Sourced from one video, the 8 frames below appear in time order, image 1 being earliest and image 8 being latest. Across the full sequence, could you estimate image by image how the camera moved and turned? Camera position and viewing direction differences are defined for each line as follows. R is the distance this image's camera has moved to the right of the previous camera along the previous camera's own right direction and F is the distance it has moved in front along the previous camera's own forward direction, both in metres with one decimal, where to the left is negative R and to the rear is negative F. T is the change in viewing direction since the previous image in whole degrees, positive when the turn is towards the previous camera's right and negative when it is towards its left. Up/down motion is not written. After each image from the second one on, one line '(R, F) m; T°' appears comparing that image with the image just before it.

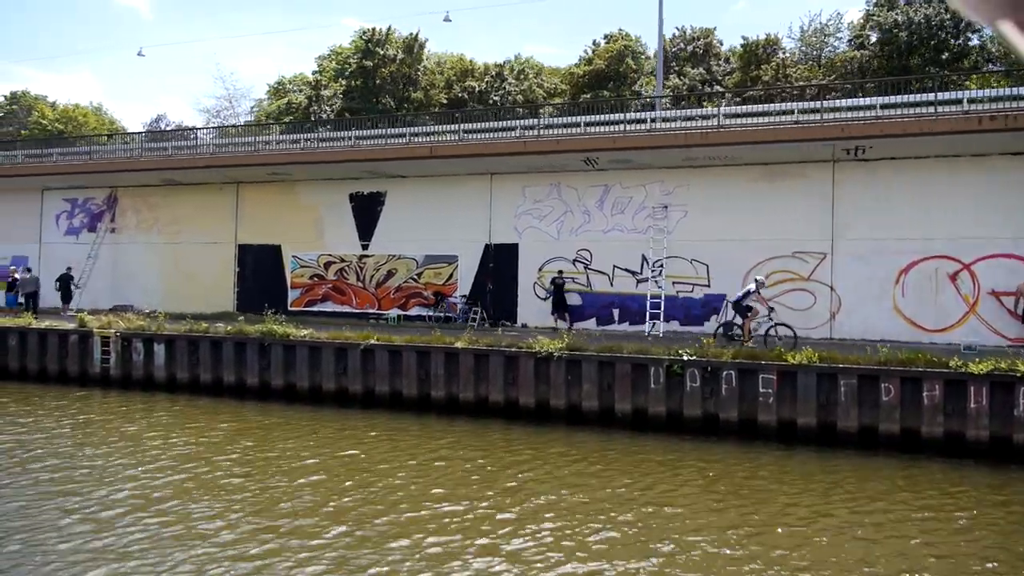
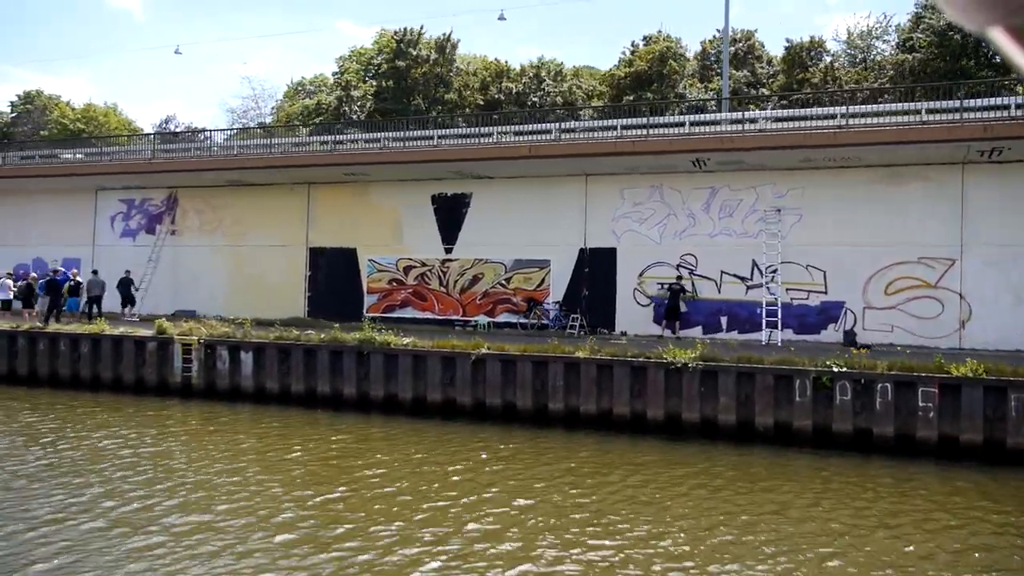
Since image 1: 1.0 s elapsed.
(-2.9, +0.9) m; +1°
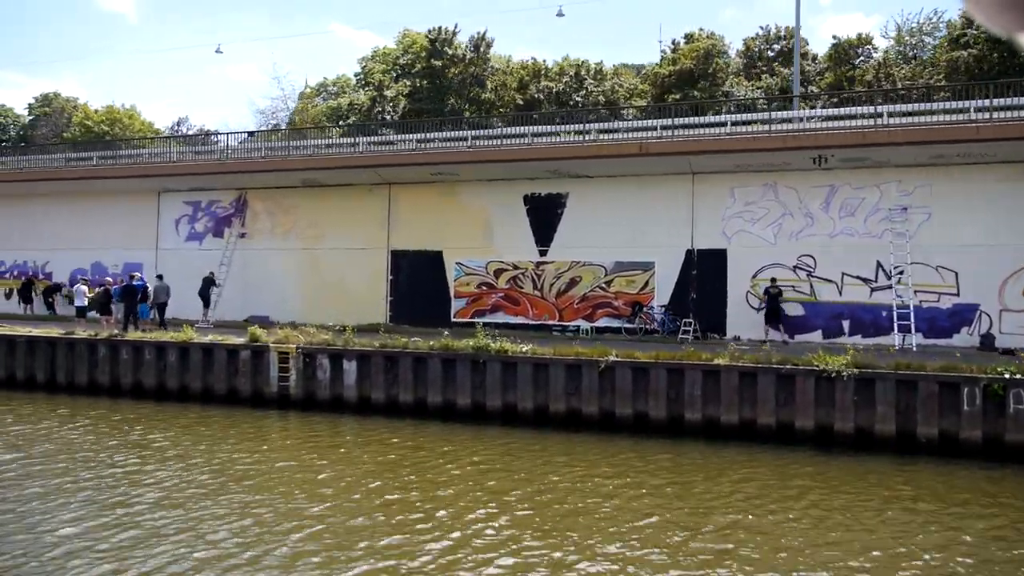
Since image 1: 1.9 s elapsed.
(-2.9, +0.9) m; 0°
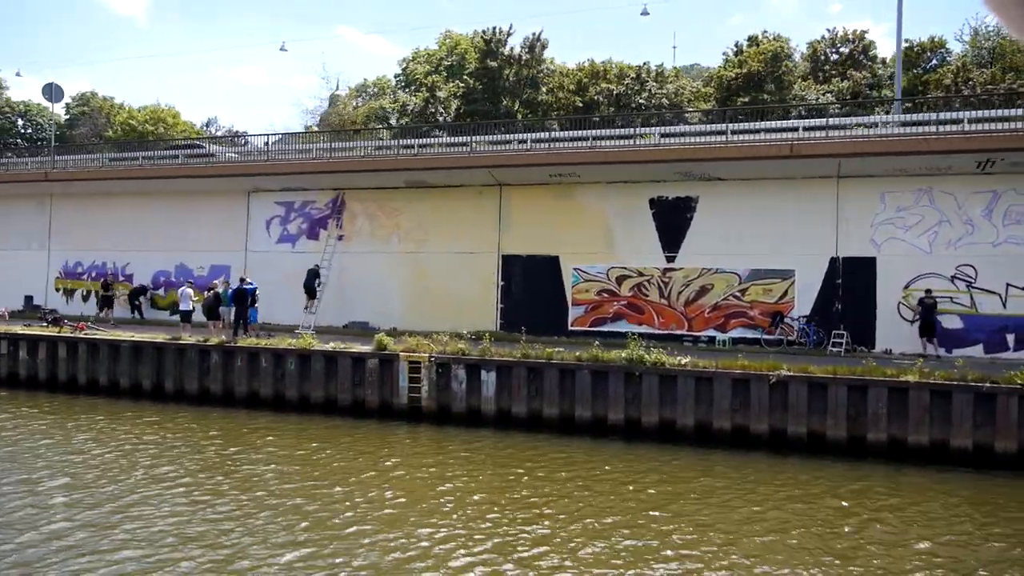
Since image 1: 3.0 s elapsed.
(-3.3, +1.0) m; 0°
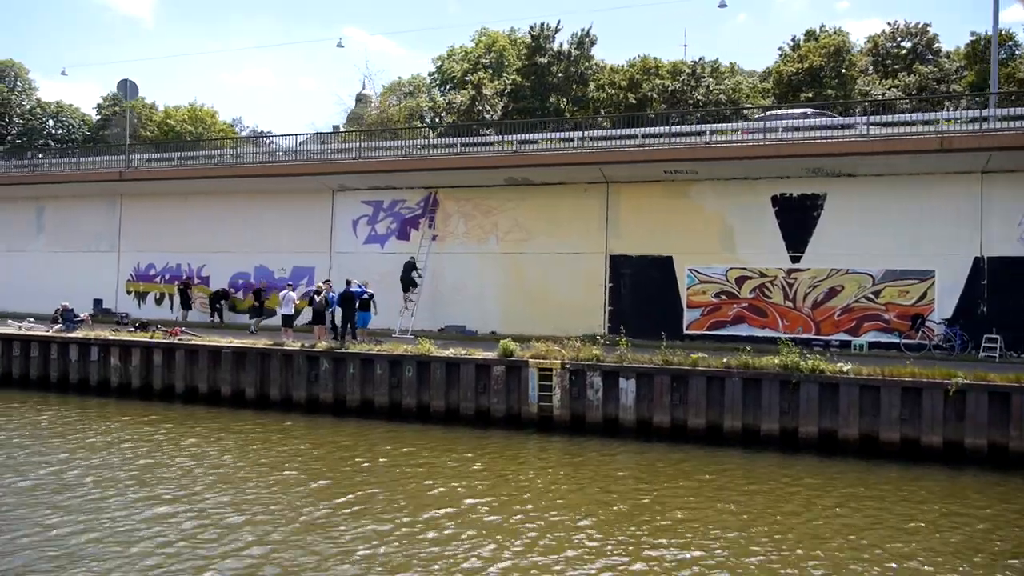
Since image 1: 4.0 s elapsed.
(-2.9, +0.9) m; 0°
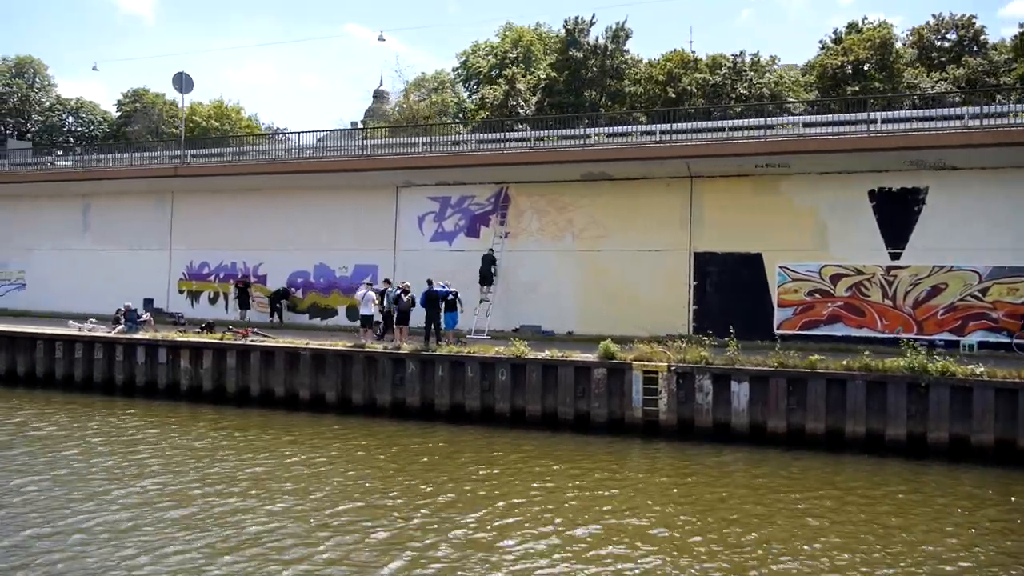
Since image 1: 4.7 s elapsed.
(-2.1, +0.7) m; 0°
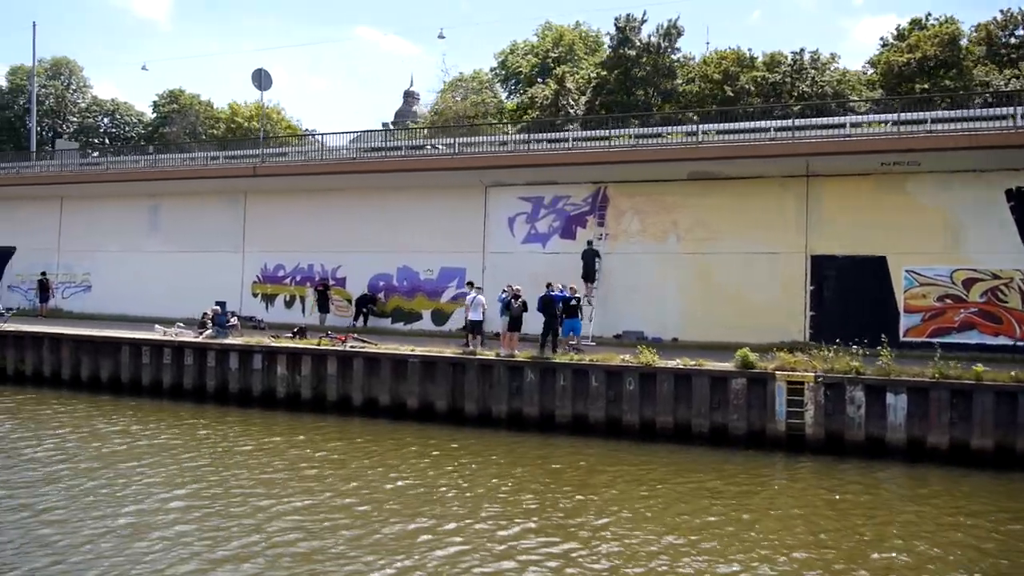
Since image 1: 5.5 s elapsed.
(-2.5, +0.9) m; -1°
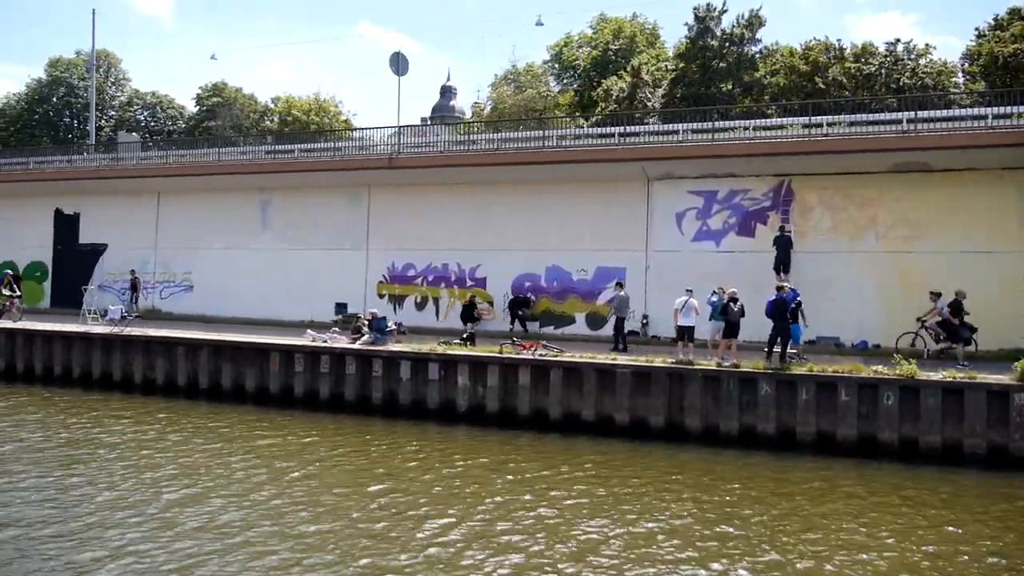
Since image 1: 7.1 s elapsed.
(-4.6, +1.7) m; 0°
